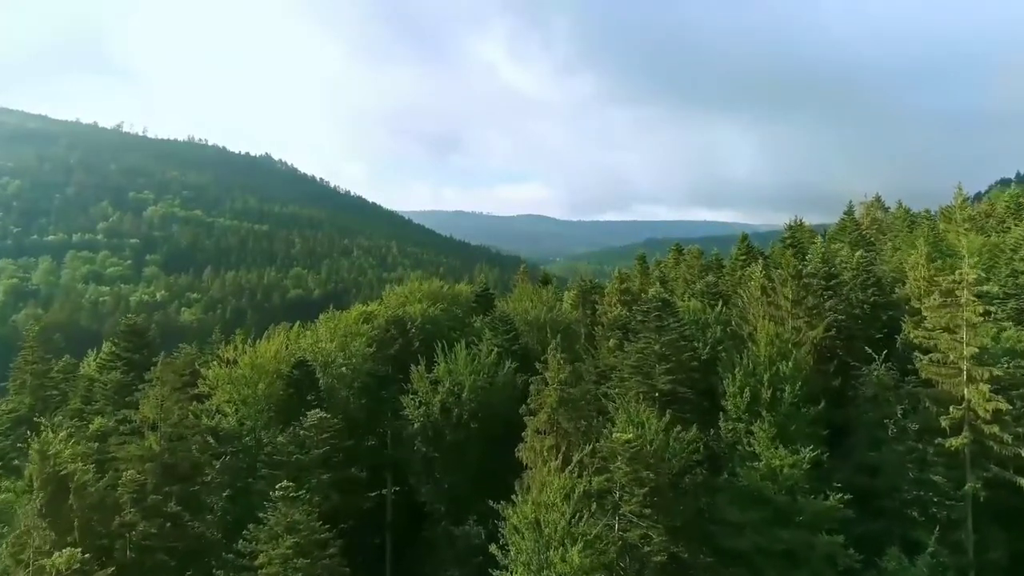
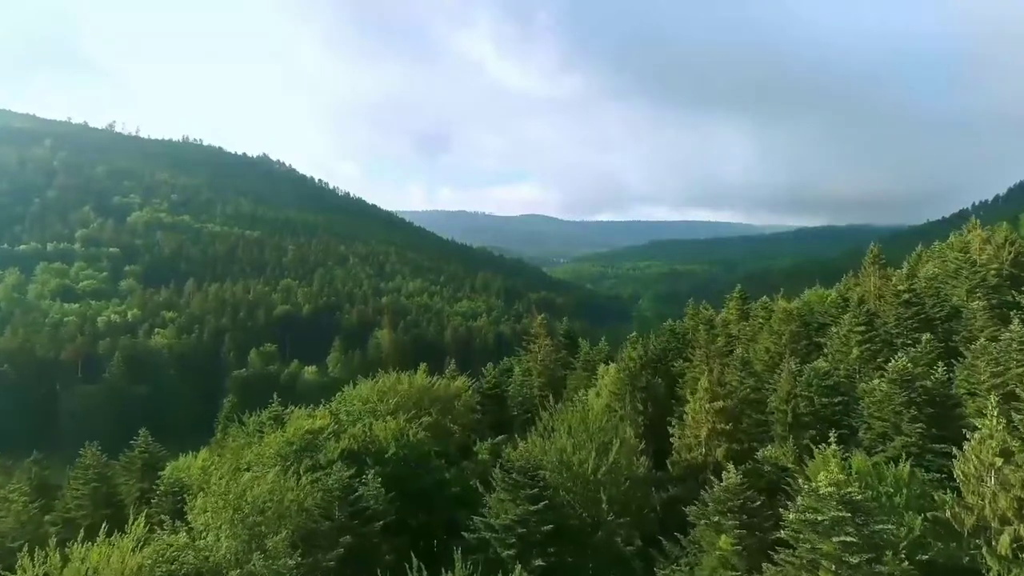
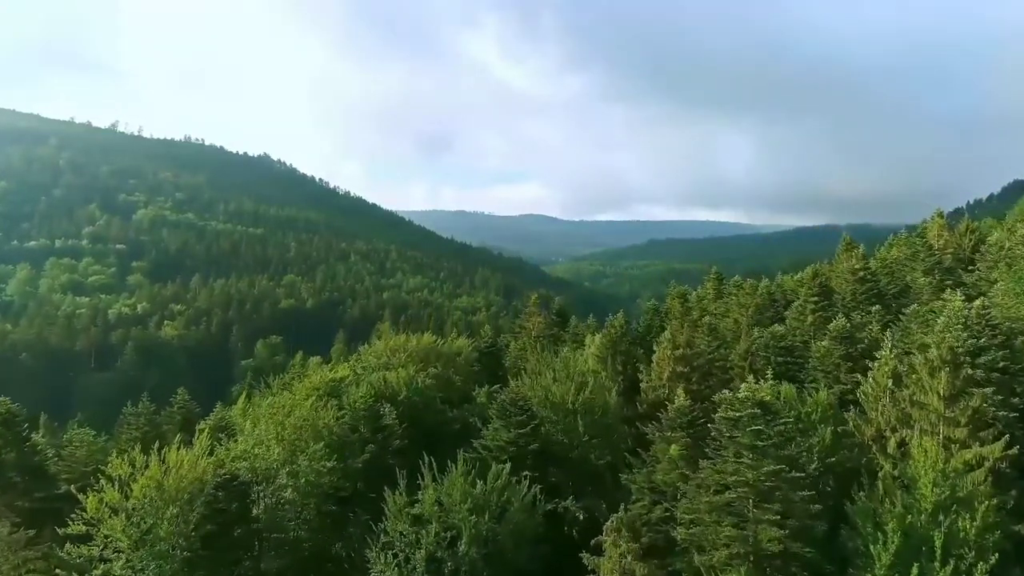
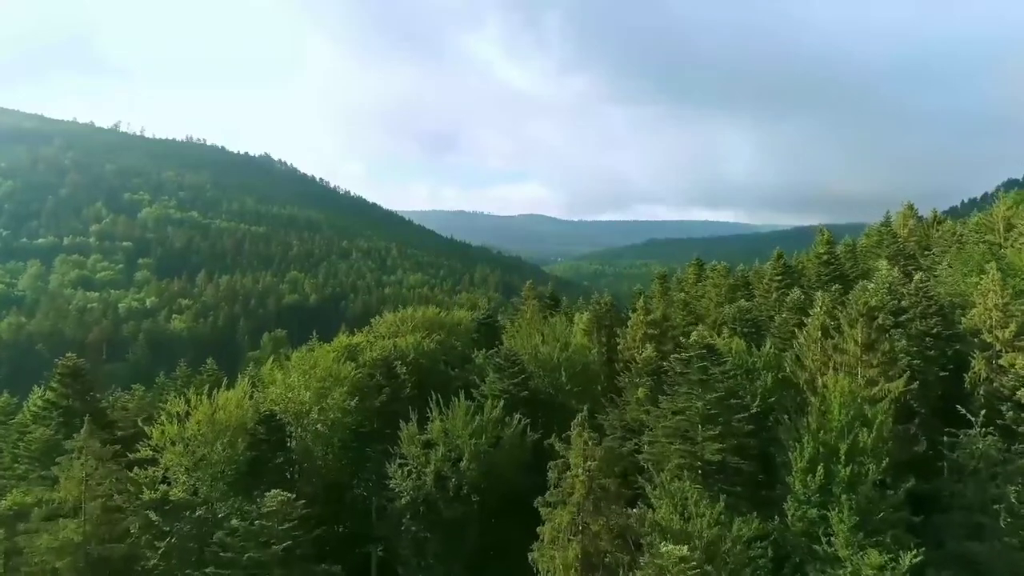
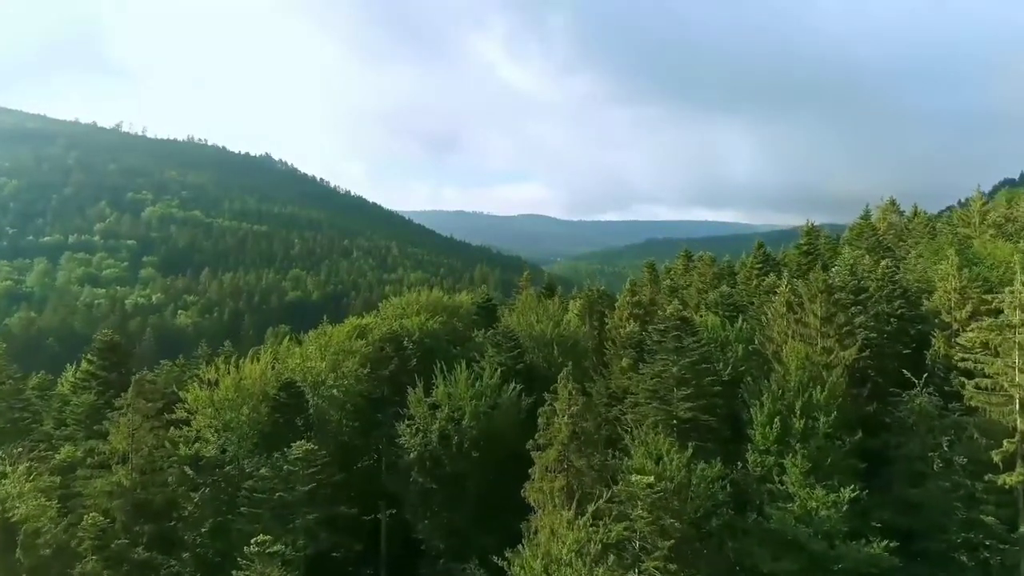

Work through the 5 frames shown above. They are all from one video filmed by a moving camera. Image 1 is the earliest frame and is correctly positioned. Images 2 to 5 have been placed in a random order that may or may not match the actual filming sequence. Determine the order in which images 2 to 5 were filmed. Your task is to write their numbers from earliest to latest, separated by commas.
5, 4, 3, 2
